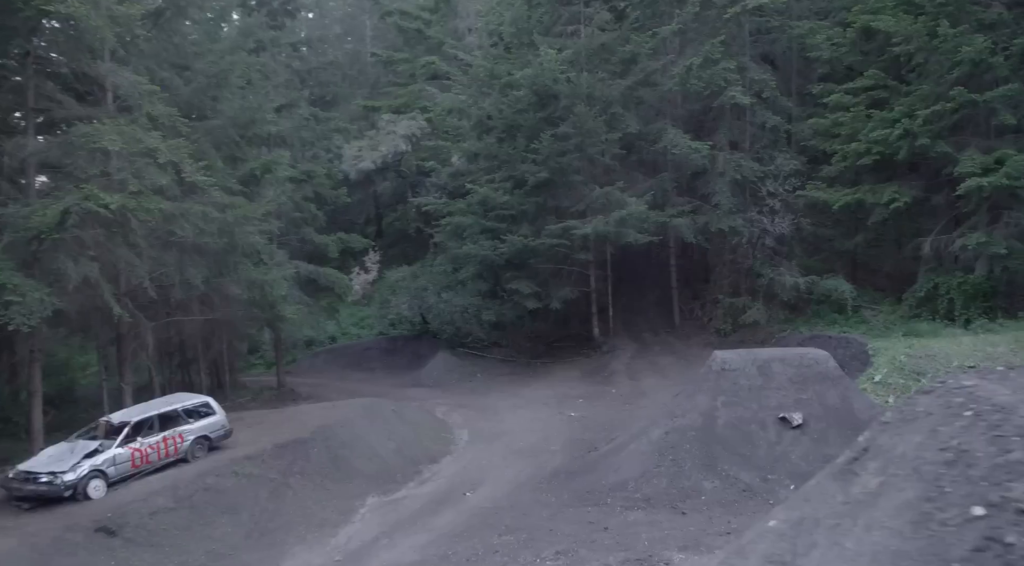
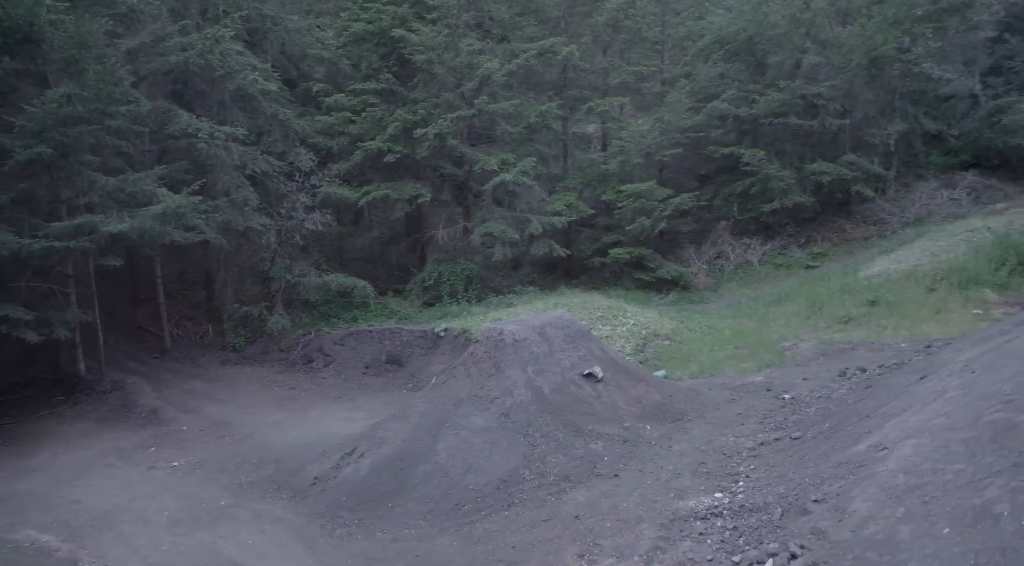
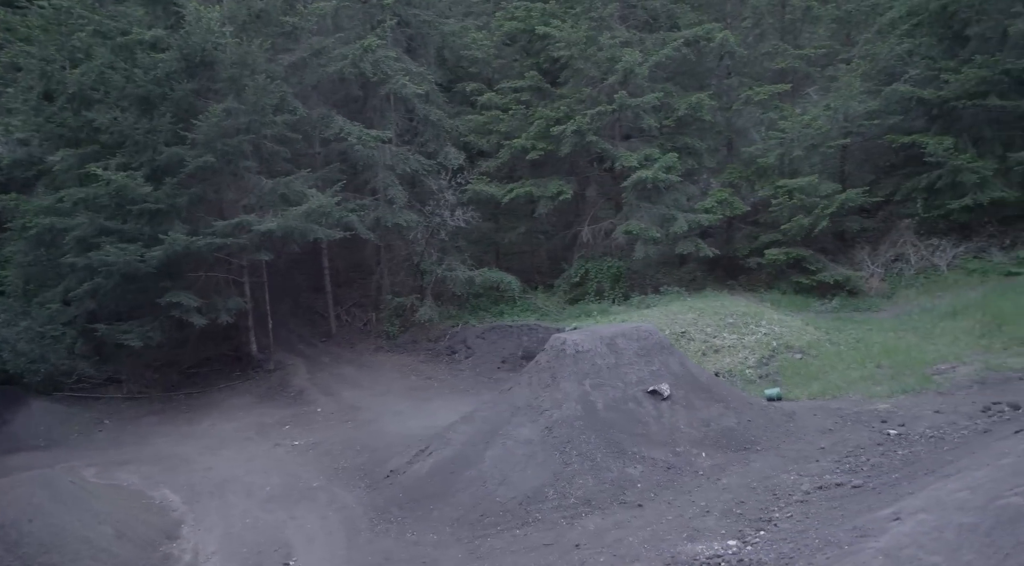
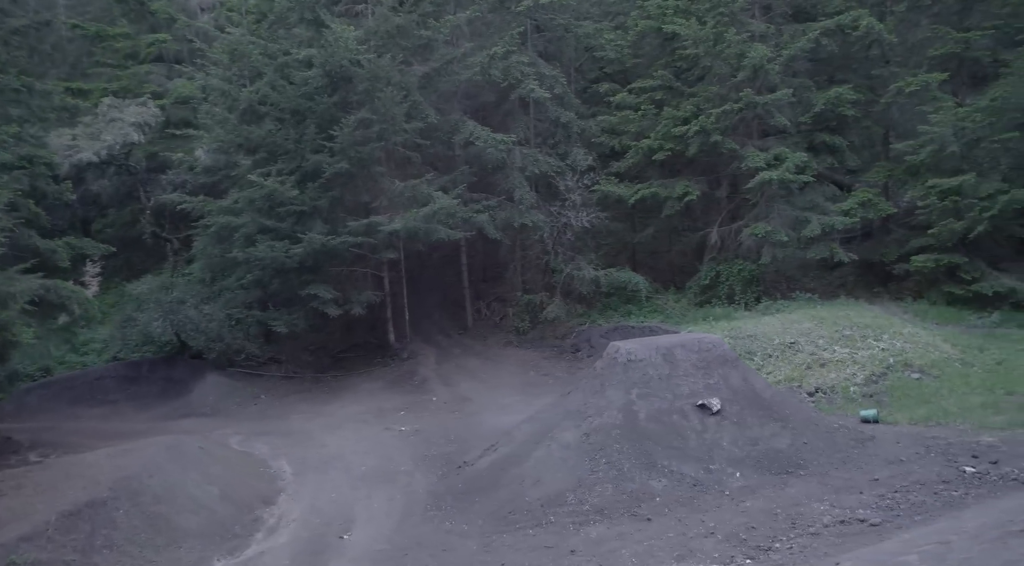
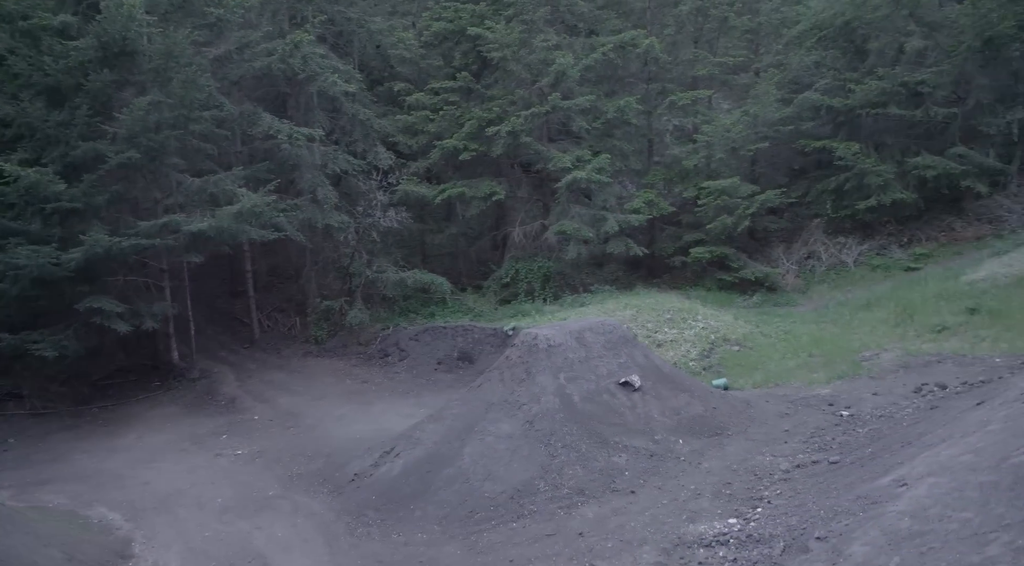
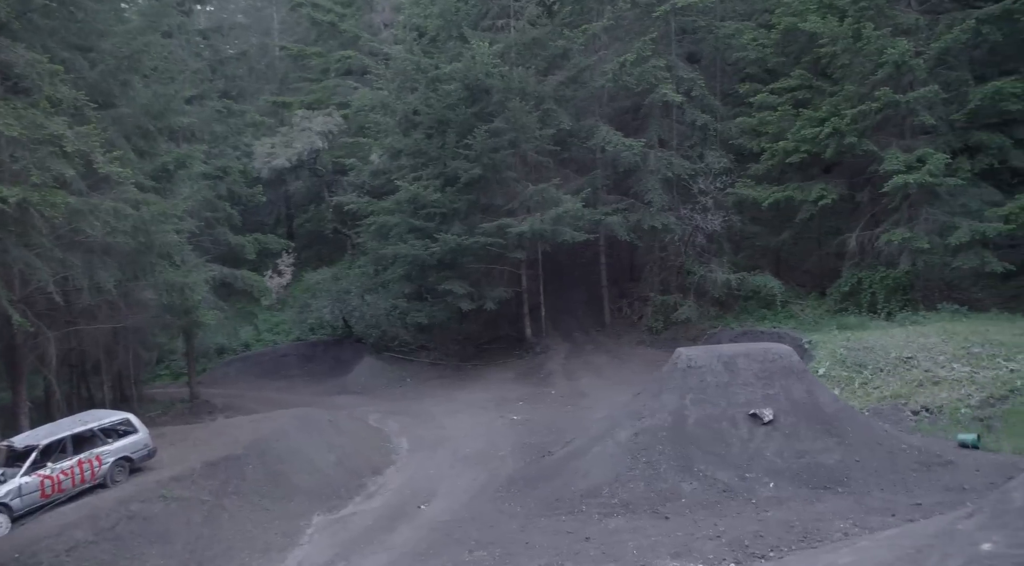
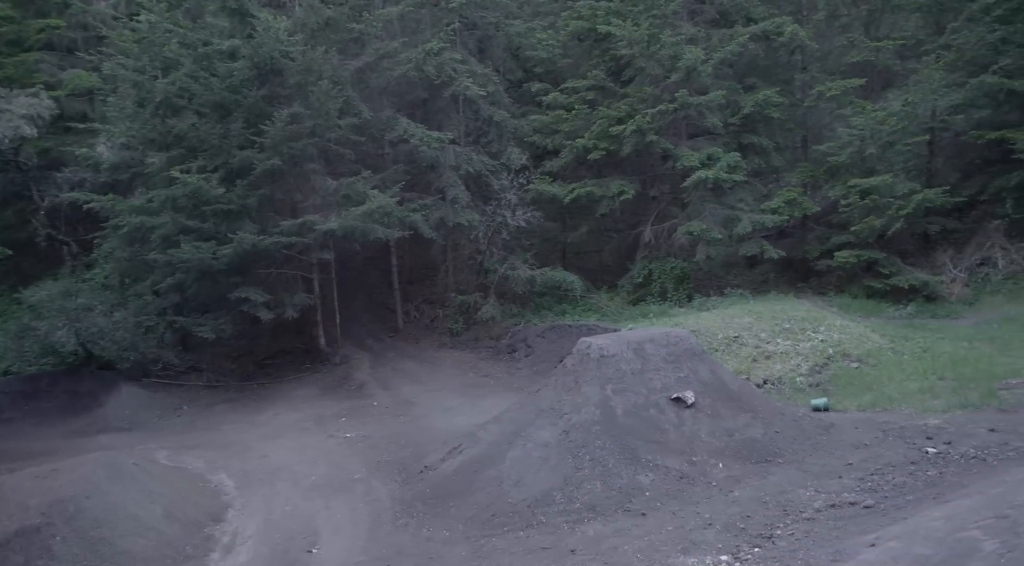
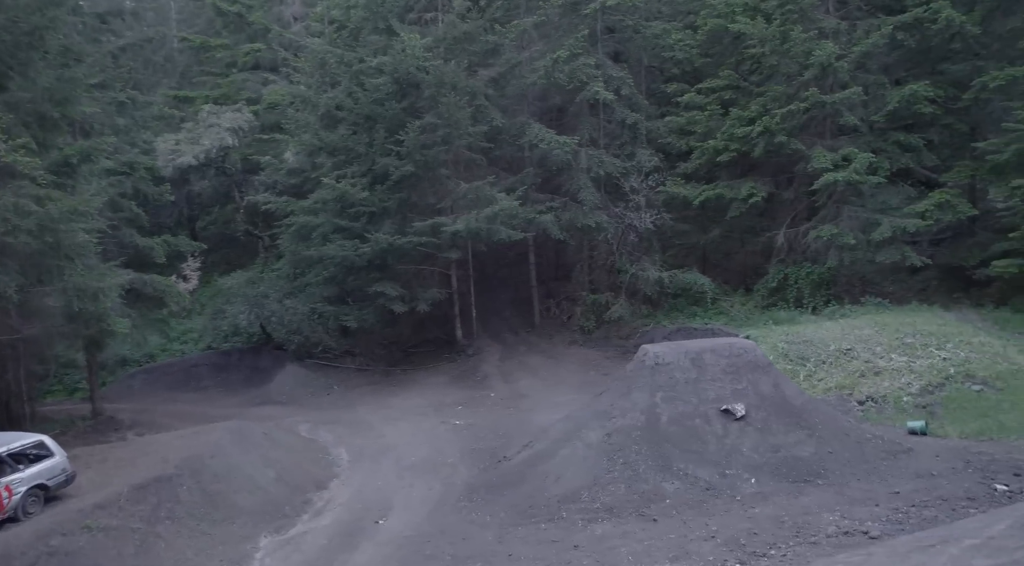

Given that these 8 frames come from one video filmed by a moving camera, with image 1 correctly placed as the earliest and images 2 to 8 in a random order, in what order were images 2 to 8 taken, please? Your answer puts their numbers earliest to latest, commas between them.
6, 8, 4, 7, 3, 5, 2
